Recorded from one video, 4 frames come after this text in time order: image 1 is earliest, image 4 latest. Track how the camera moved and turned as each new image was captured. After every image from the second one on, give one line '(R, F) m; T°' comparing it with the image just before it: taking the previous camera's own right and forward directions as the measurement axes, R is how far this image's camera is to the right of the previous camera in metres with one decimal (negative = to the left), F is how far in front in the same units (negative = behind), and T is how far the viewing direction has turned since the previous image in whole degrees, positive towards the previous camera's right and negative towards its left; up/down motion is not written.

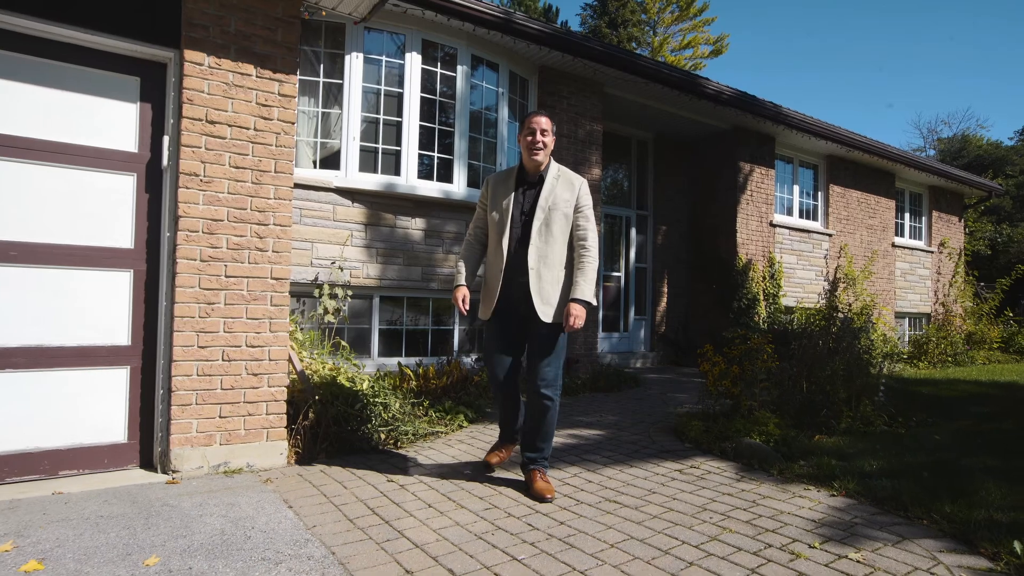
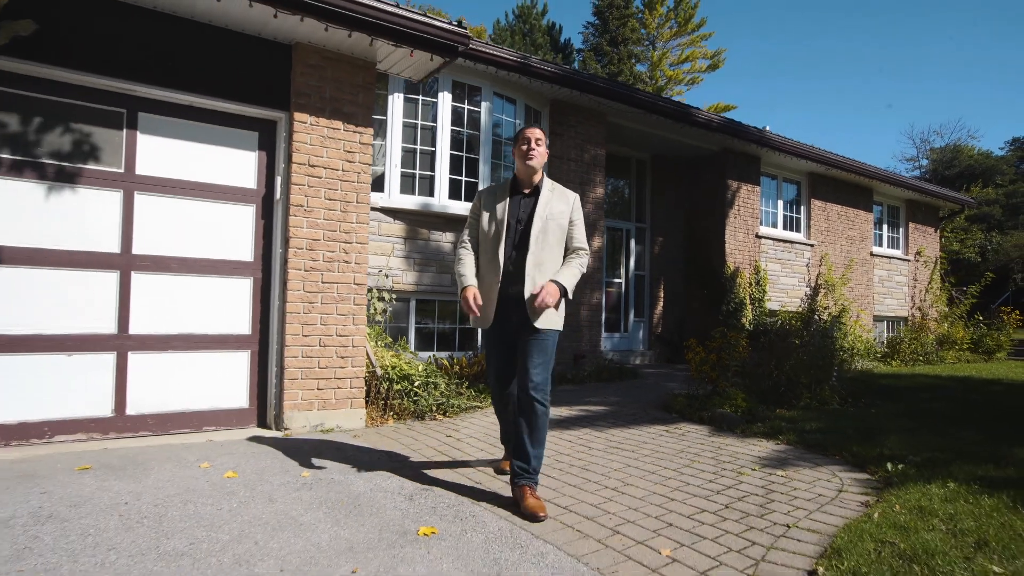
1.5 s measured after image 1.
(-0.2, -1.3) m; 0°
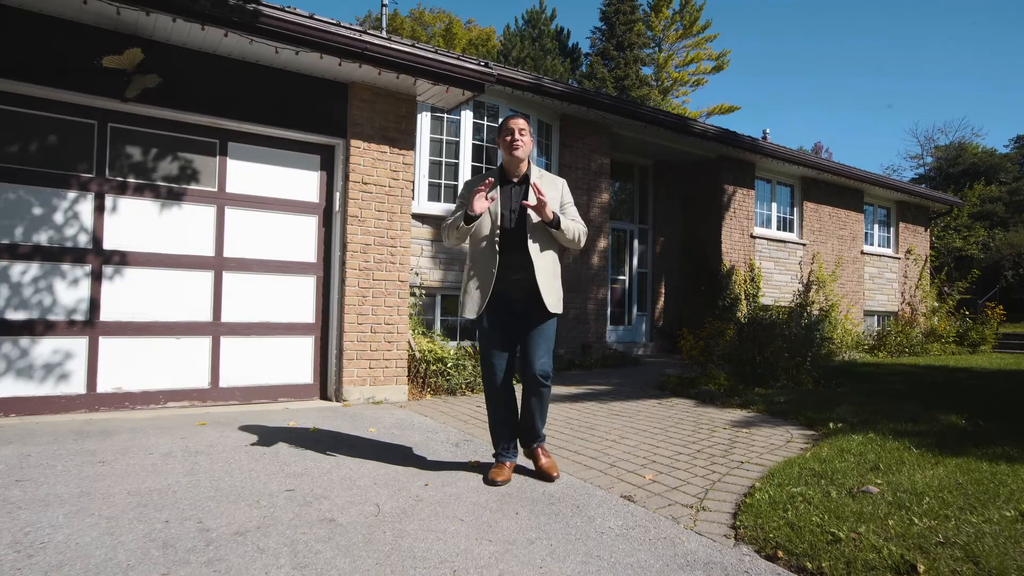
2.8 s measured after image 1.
(-0.1, -1.1) m; -1°
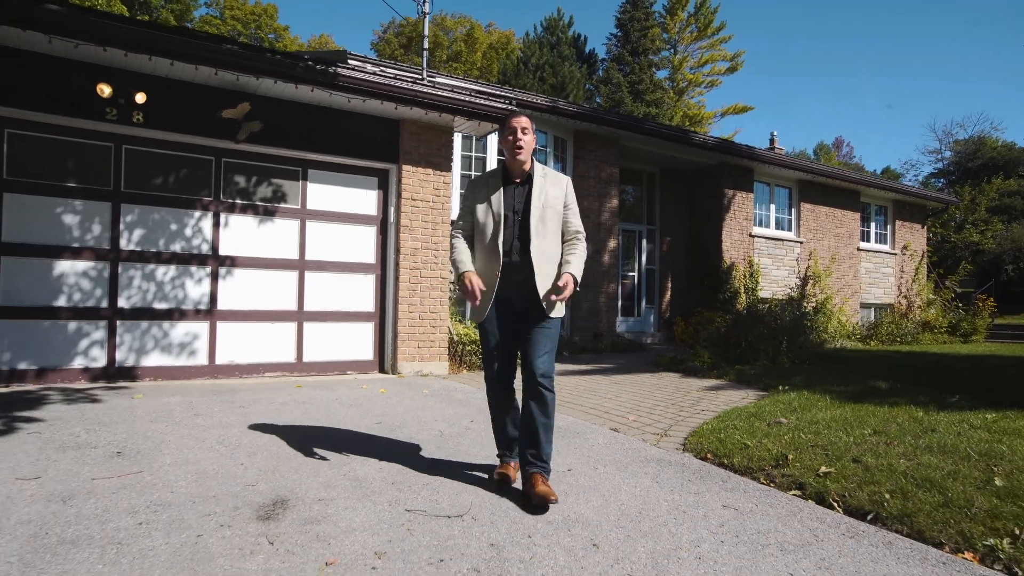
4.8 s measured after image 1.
(0.0, -1.5) m; -2°
